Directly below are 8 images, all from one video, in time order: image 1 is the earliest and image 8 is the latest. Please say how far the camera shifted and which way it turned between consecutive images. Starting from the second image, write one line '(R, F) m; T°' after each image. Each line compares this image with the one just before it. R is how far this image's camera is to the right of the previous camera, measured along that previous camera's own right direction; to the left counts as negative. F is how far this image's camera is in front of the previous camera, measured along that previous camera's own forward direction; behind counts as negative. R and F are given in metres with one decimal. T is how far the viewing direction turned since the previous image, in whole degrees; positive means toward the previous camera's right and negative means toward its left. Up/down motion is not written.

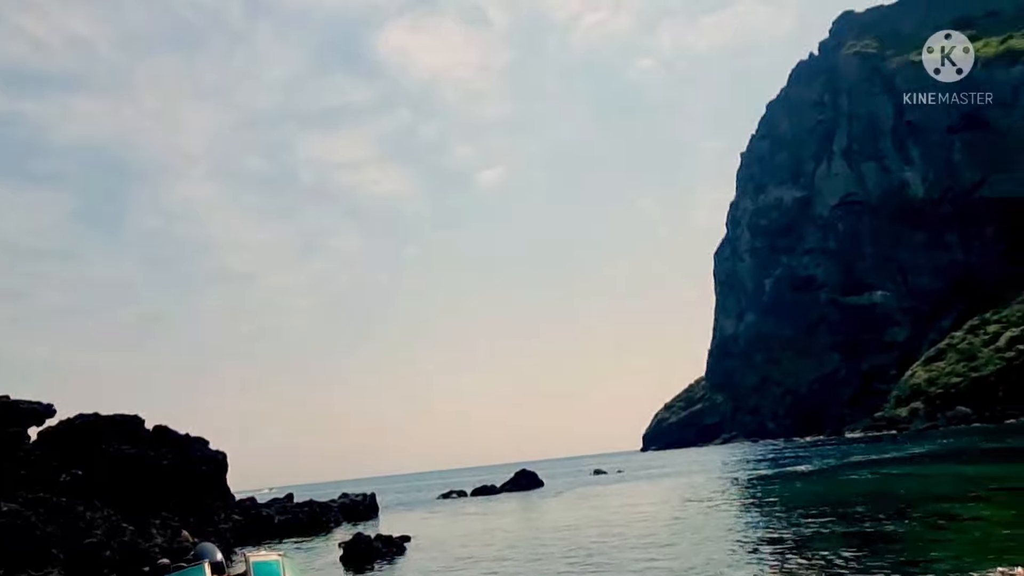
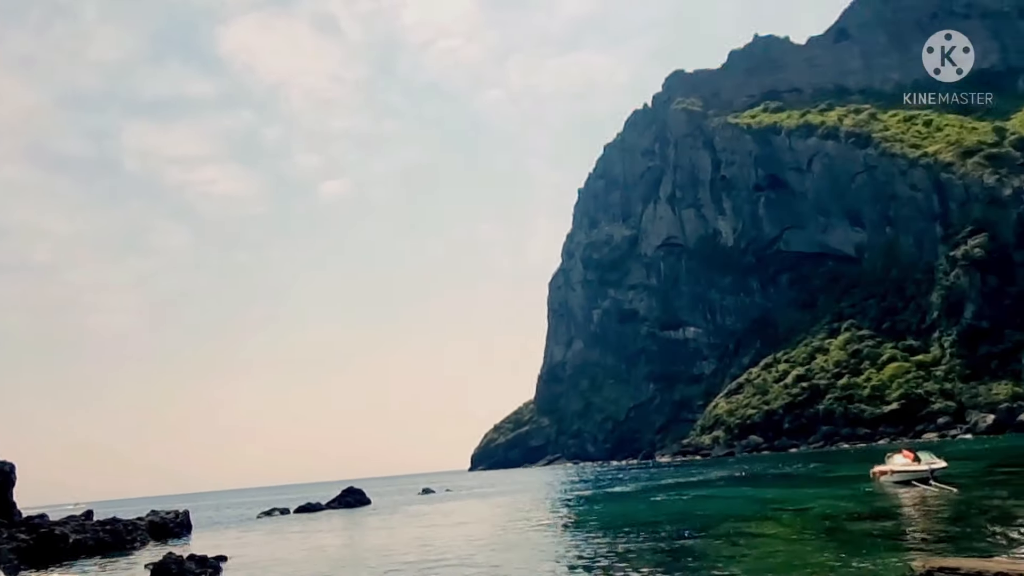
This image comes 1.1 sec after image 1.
(-0.2, -1.2) m; +13°
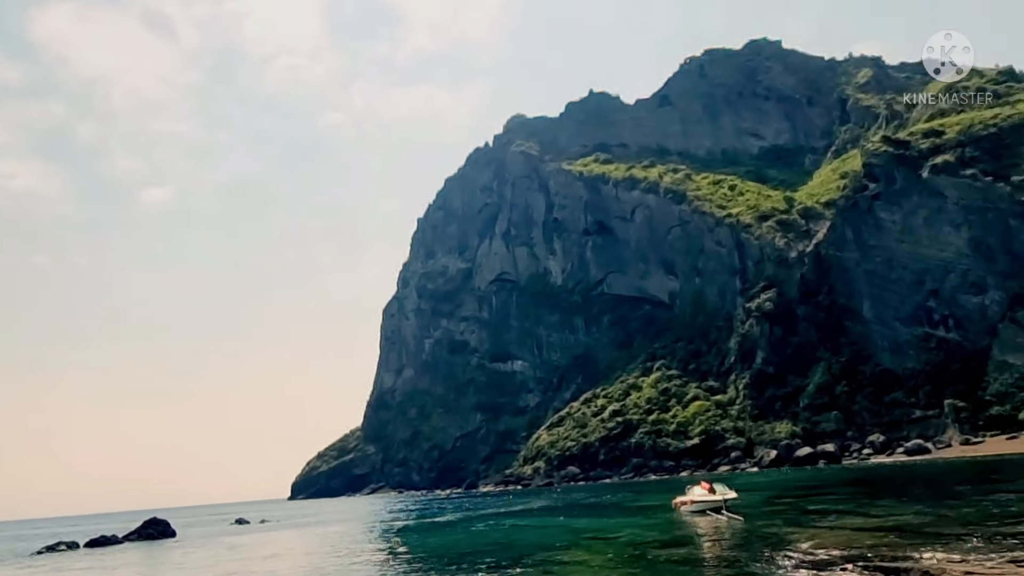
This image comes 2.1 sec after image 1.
(+0.5, -1.2) m; +13°
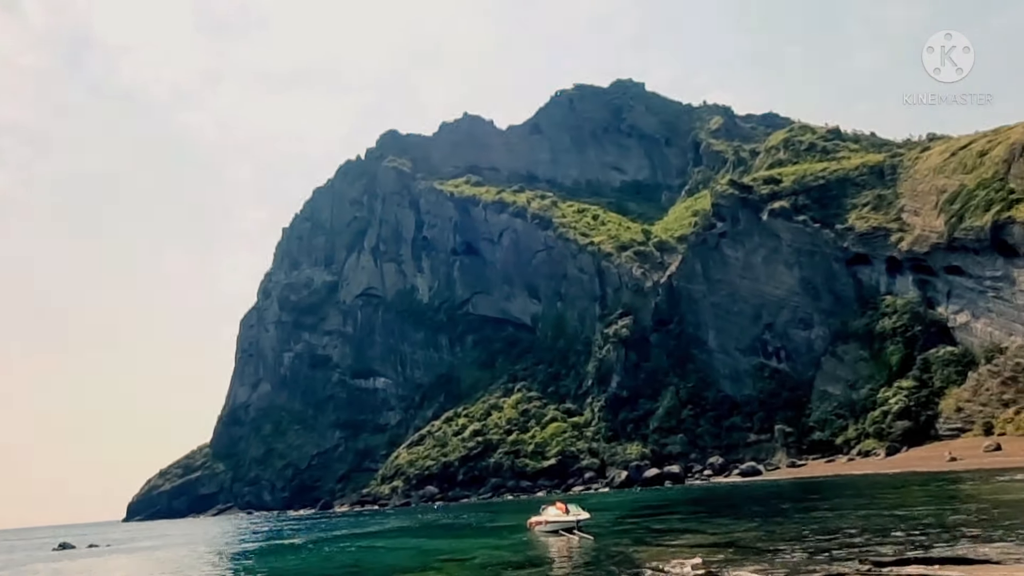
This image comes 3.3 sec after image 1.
(+0.8, -0.5) m; +10°
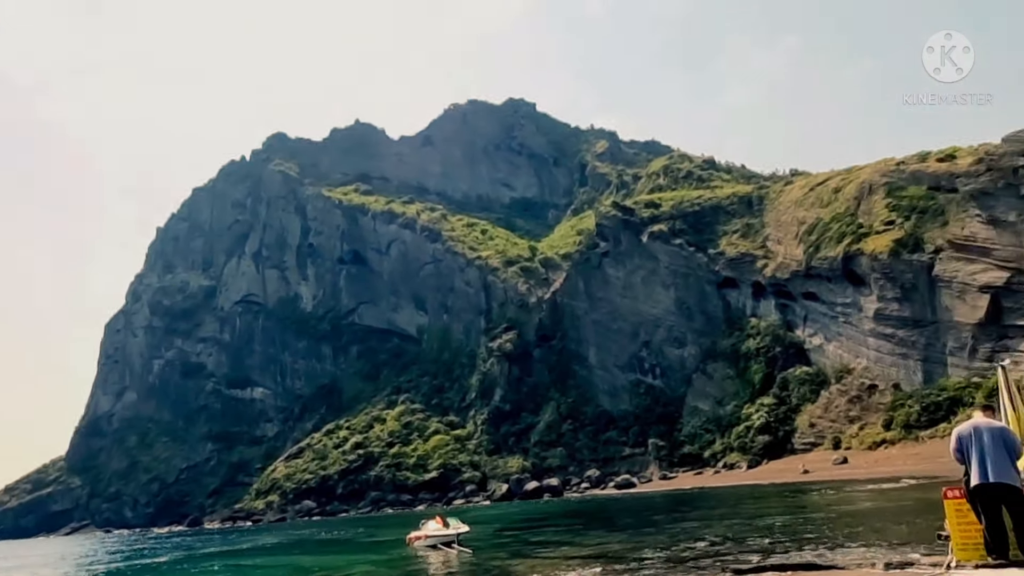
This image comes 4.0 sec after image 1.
(+0.7, -0.3) m; +8°
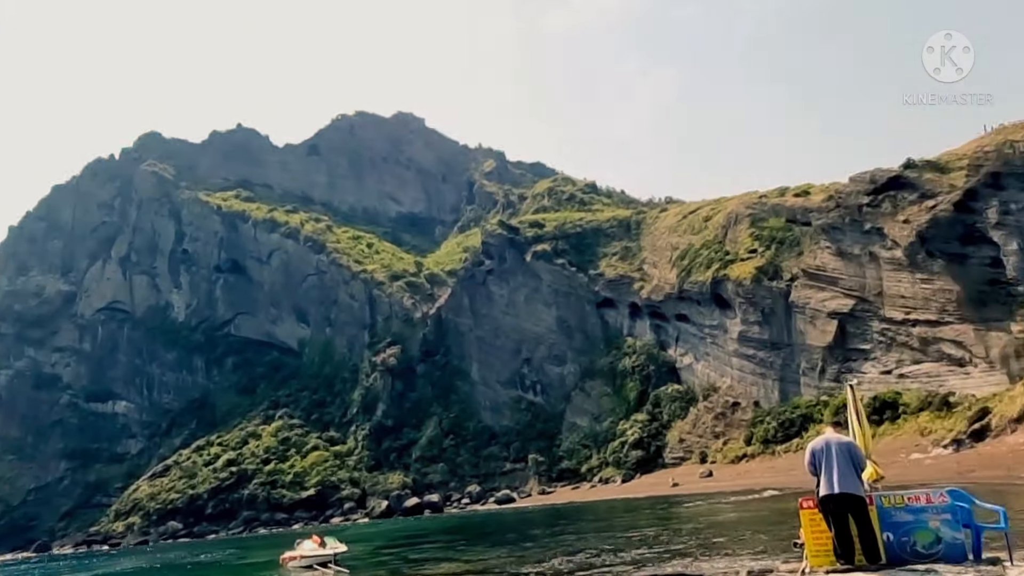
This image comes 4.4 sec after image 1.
(+0.6, -0.5) m; +9°
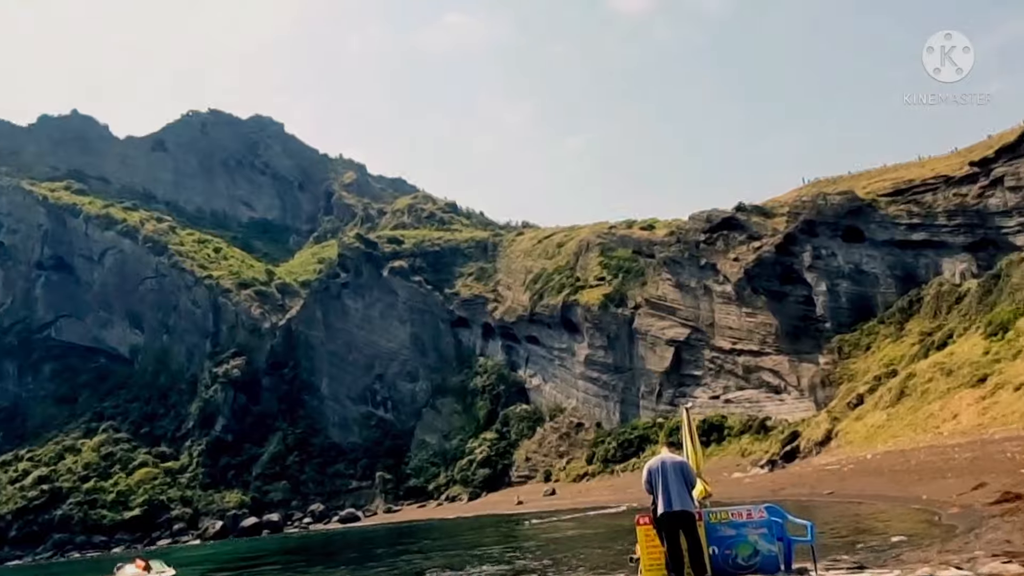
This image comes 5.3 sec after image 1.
(+0.4, -0.5) m; +11°
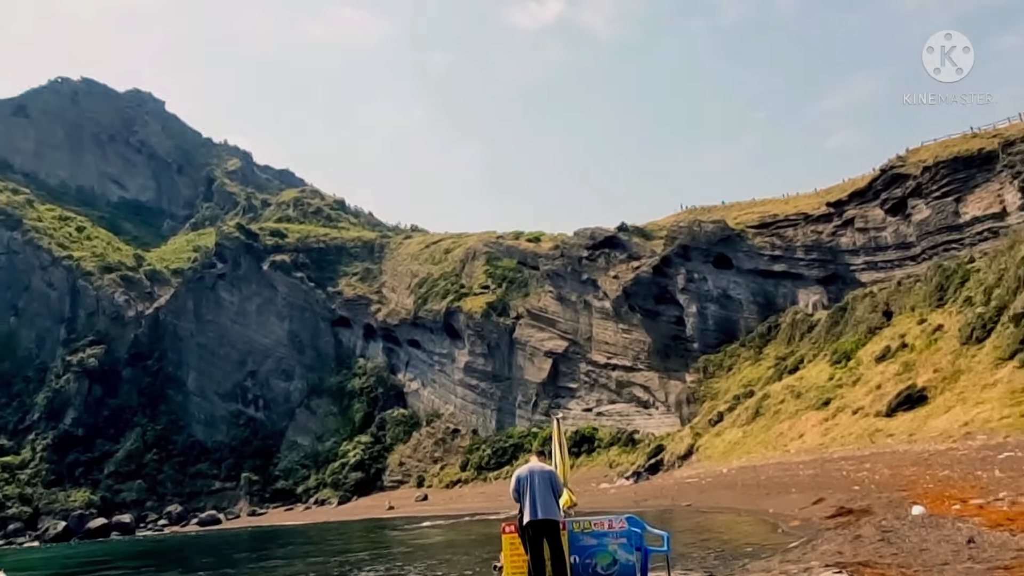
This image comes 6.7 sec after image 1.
(+0.4, -0.3) m; +9°
